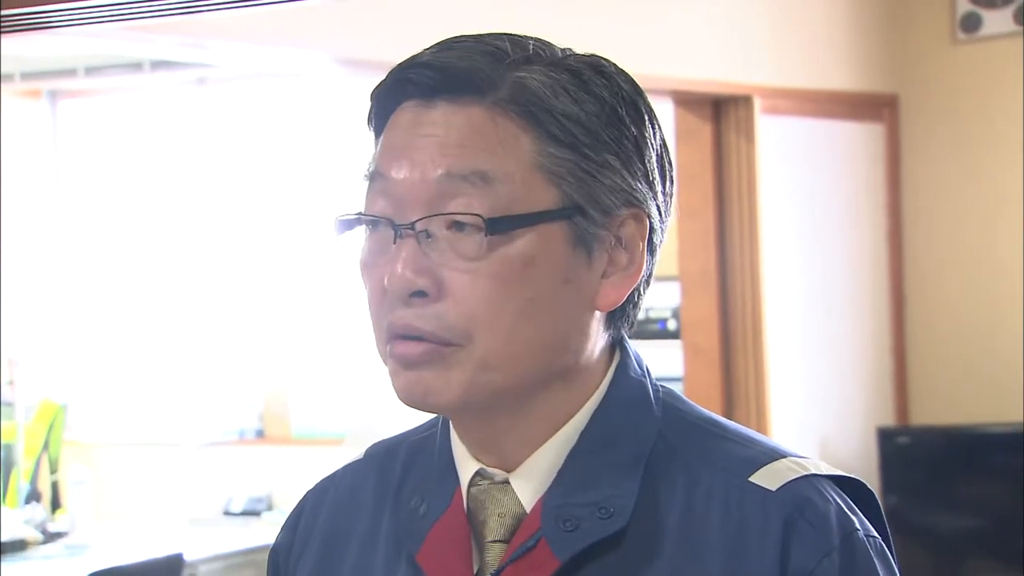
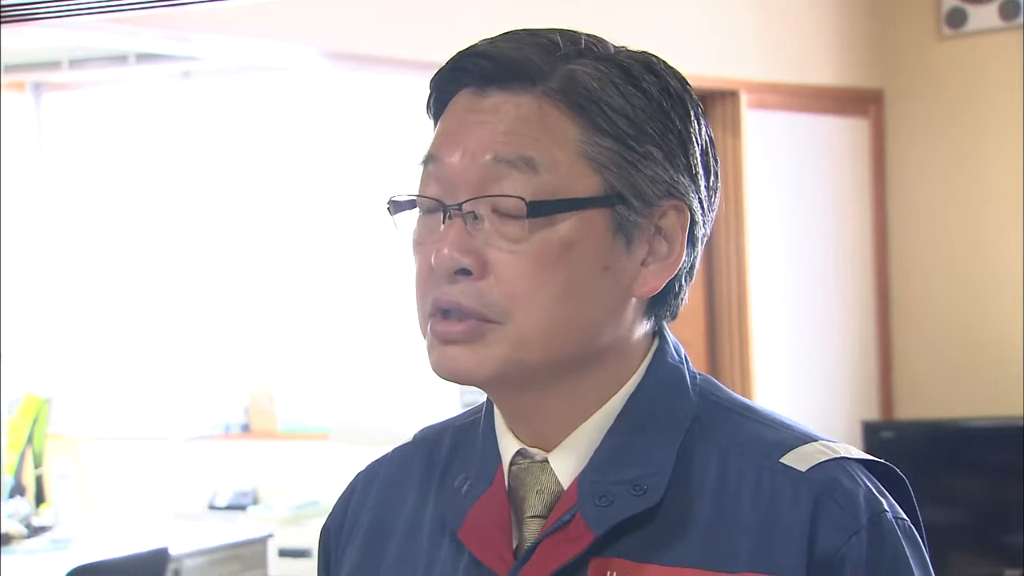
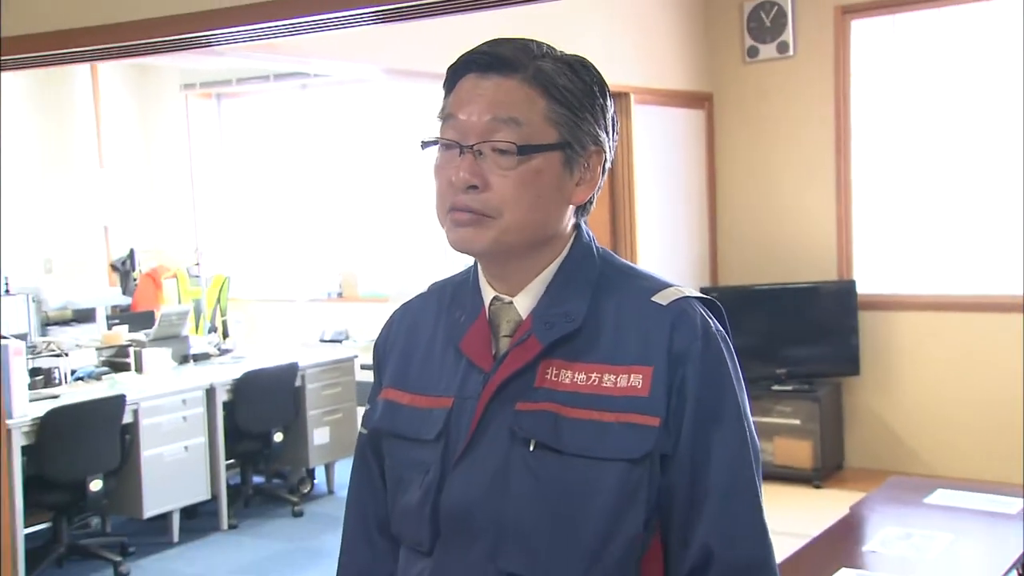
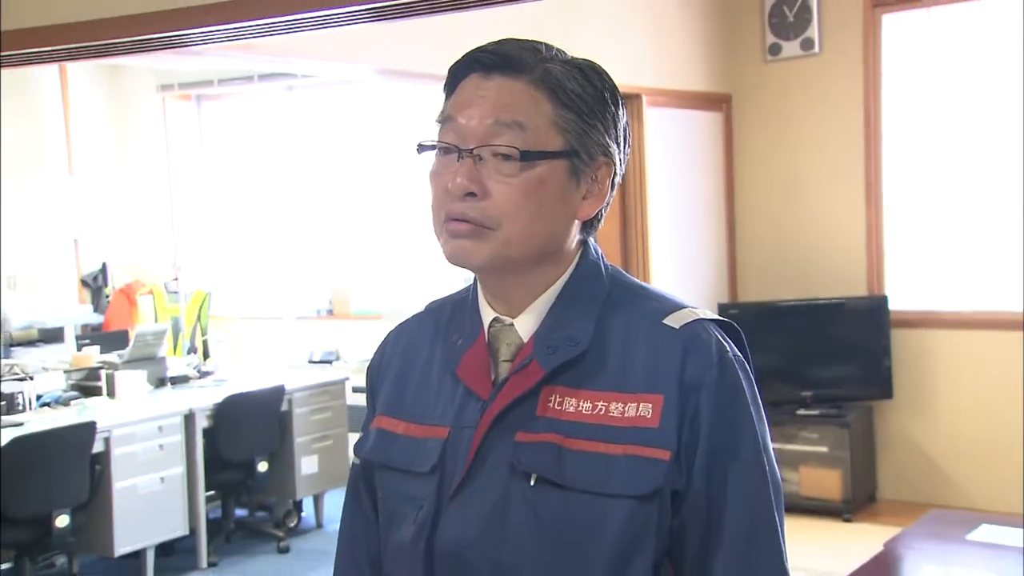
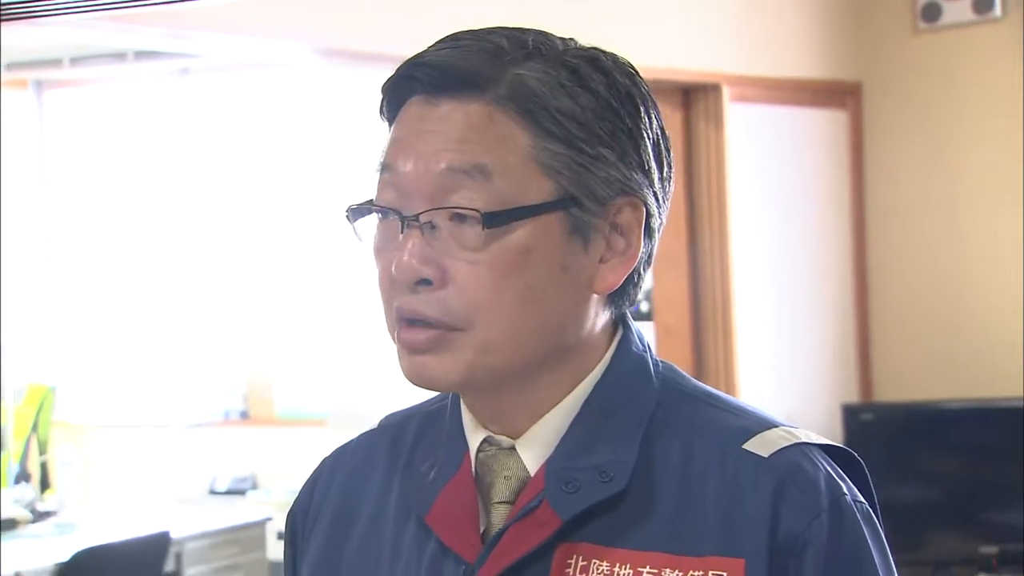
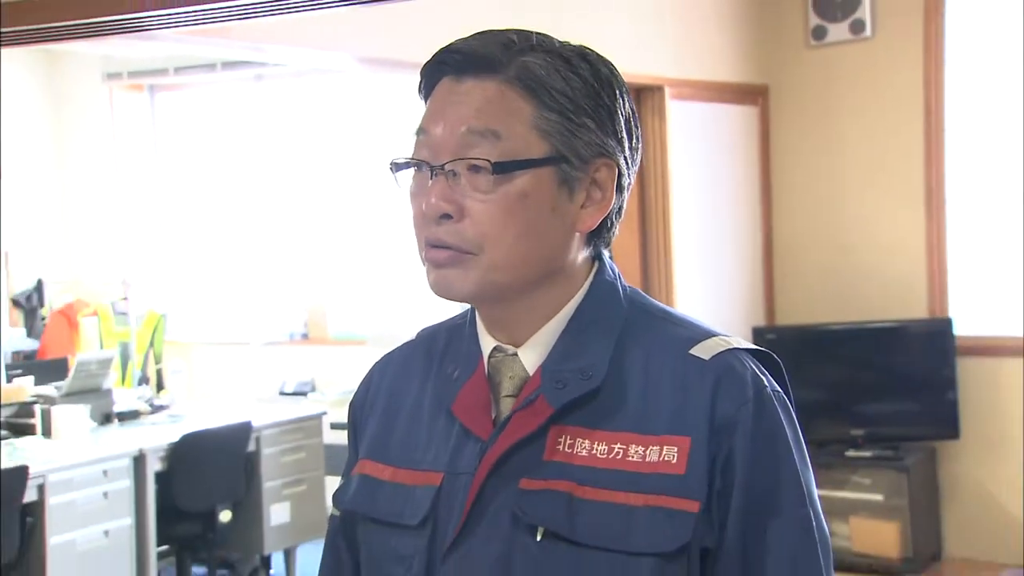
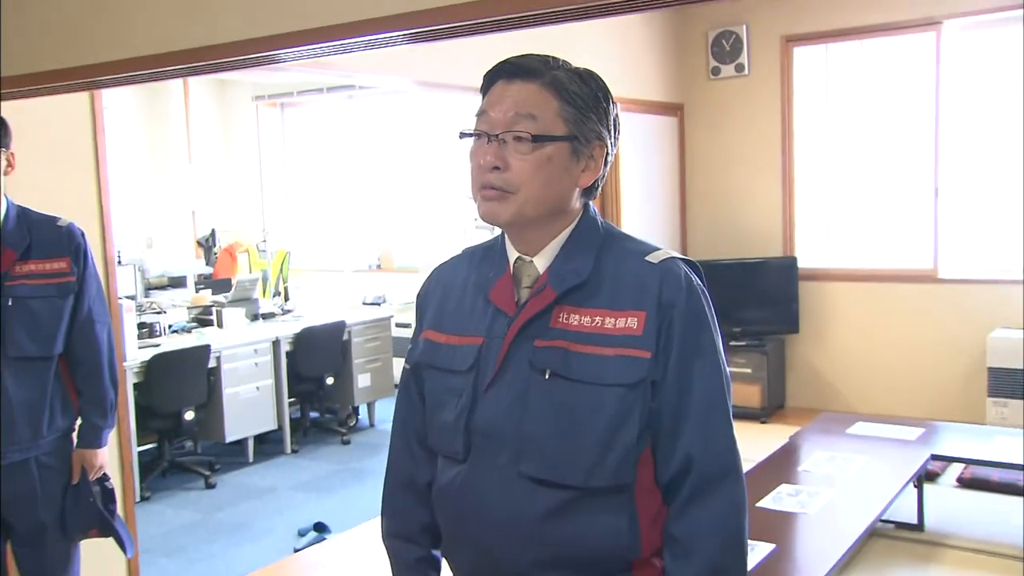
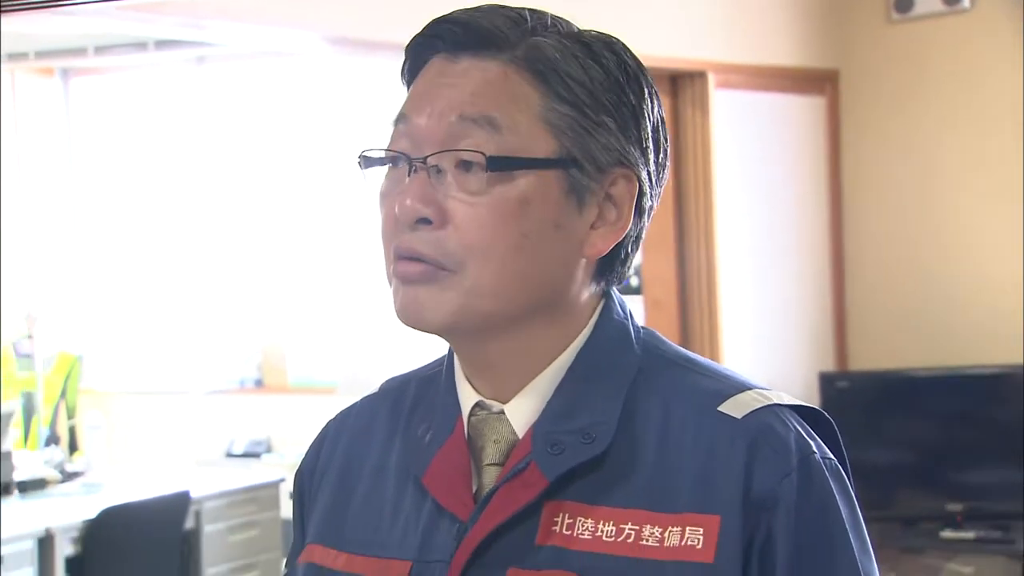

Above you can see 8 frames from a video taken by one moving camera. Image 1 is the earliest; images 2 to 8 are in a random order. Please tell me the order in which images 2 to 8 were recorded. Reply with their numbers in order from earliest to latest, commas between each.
2, 5, 8, 6, 4, 3, 7
